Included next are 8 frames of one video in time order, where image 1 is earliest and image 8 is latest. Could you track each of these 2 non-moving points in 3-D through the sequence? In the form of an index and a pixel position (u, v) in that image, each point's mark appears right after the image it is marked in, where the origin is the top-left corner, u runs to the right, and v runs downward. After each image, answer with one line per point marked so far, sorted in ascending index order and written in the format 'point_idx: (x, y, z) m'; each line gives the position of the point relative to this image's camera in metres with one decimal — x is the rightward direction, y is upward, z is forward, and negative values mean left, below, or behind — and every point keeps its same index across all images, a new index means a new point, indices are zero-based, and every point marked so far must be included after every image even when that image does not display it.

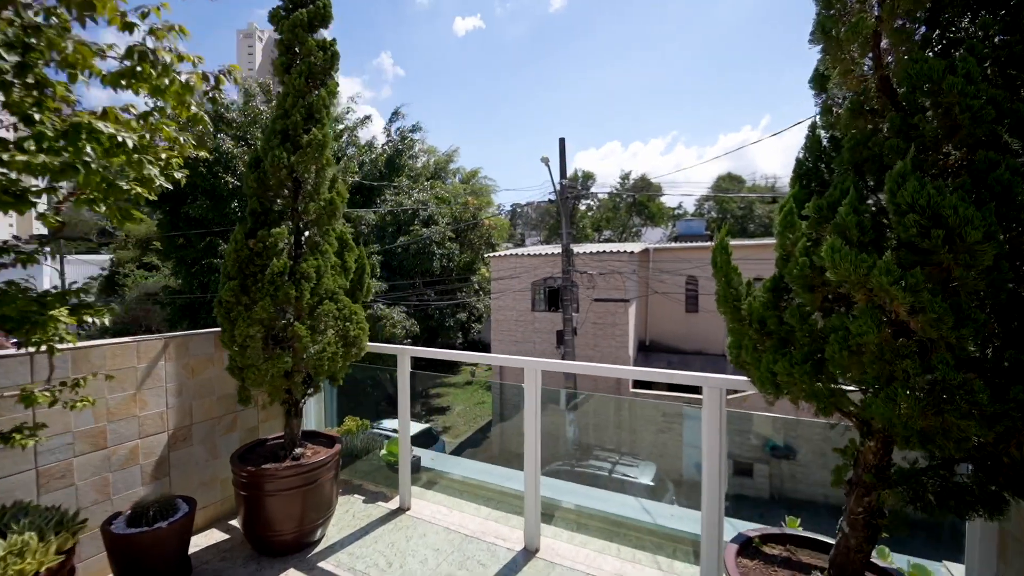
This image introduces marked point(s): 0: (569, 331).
0: (+1.2, -0.9, +8.9) m
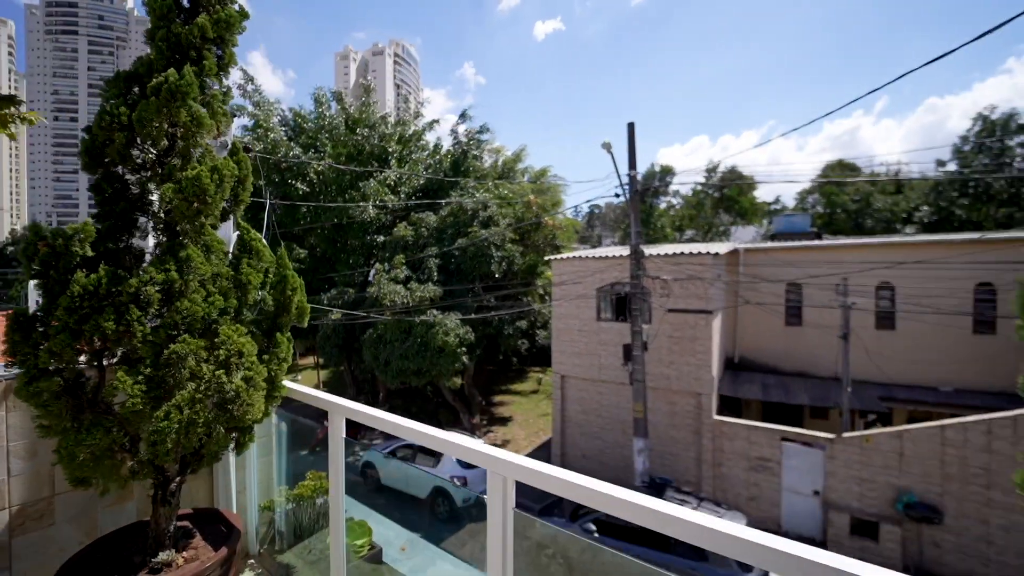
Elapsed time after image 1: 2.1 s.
0: (+2.1, -1.0, +7.5) m
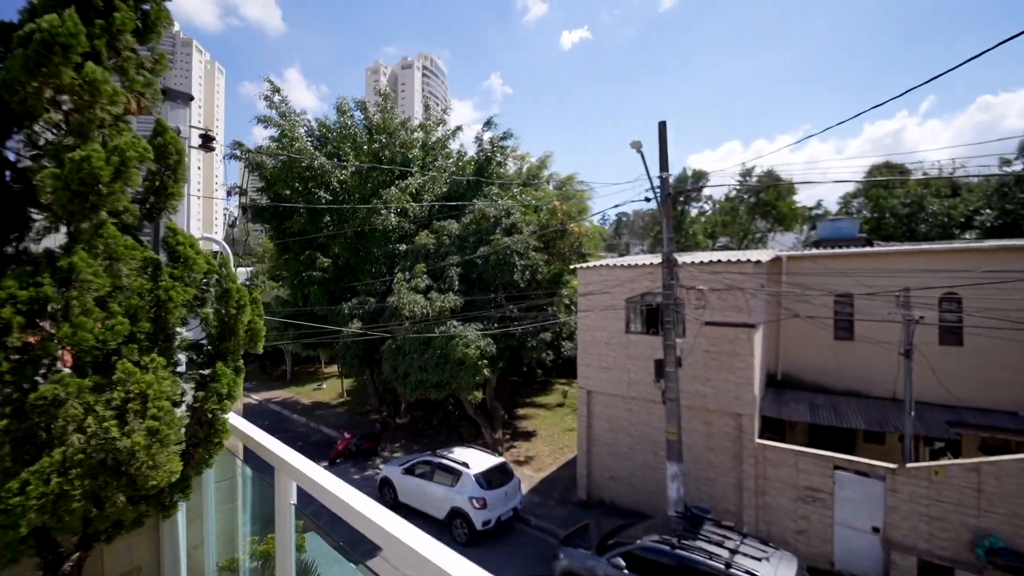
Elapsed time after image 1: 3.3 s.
0: (+2.5, -1.2, +6.9) m
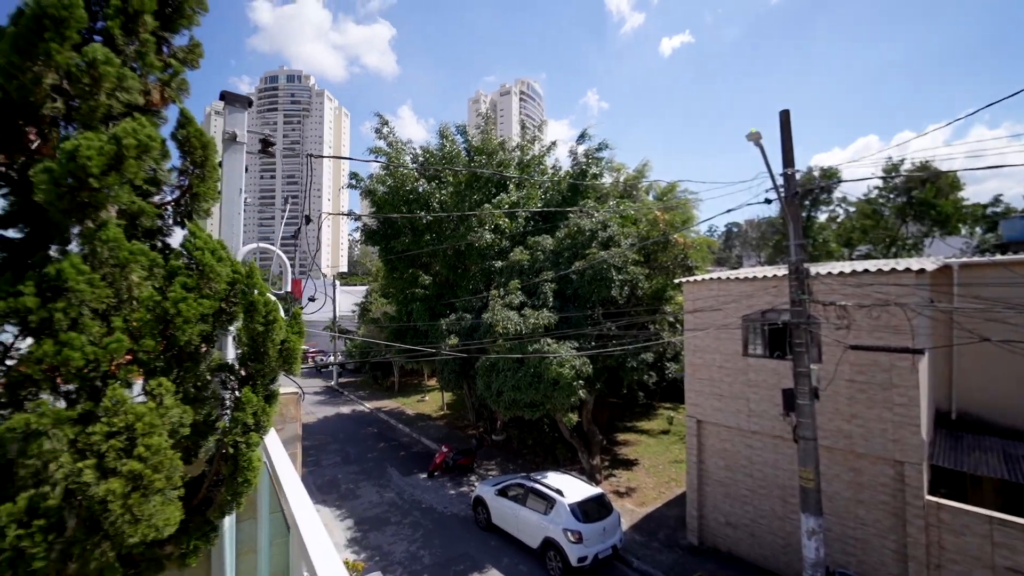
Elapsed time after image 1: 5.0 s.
0: (+3.8, -1.4, +5.7) m
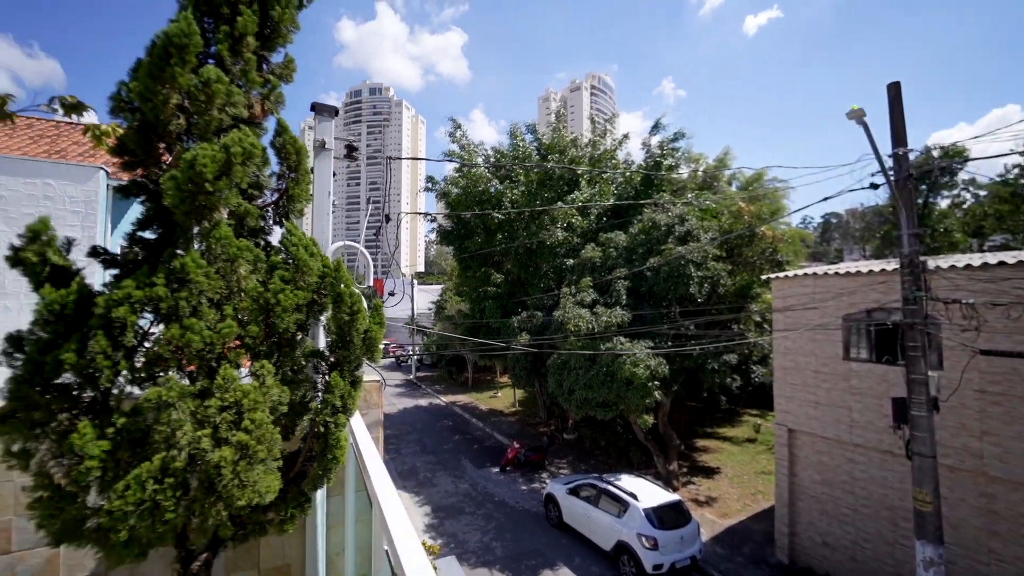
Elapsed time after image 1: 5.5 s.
0: (+4.7, -1.3, +5.0) m
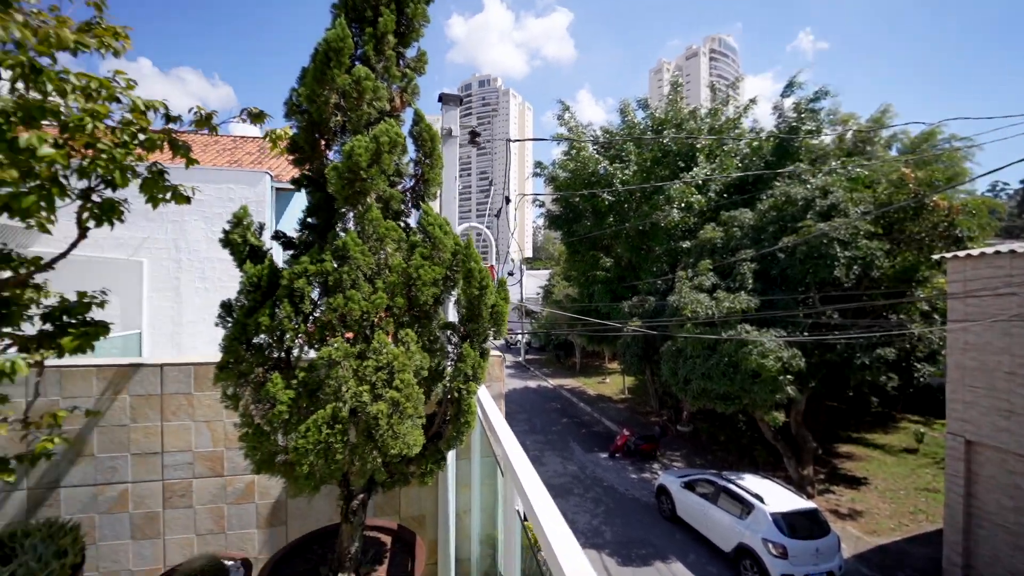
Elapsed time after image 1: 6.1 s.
0: (+5.8, -1.1, +3.8) m
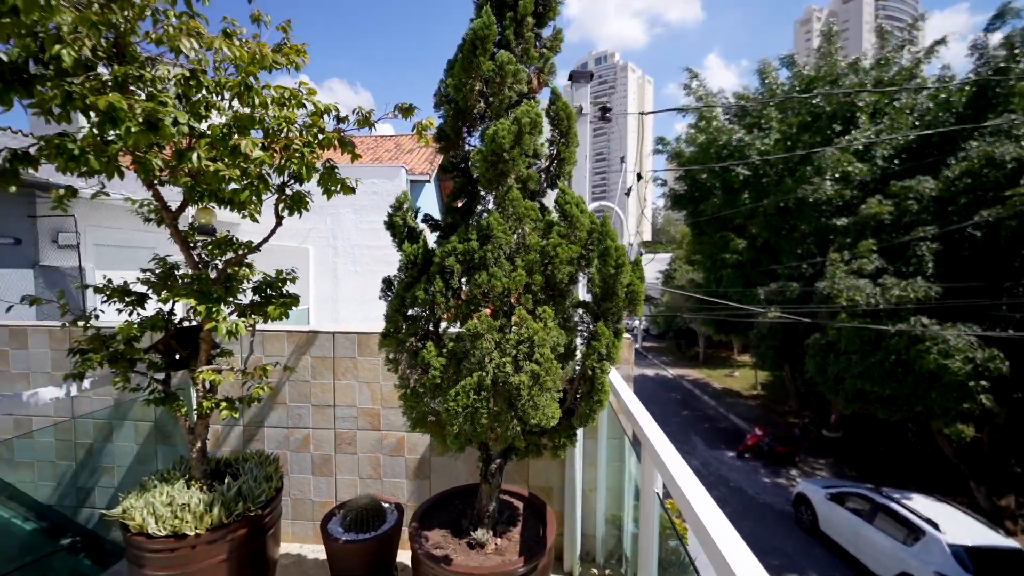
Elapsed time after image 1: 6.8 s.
0: (+6.7, -1.1, +2.2) m
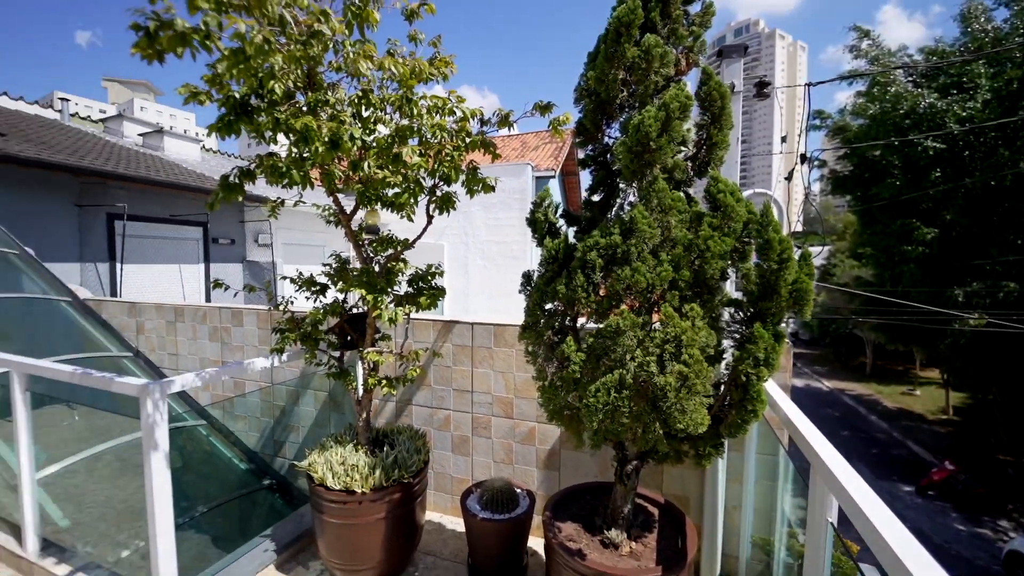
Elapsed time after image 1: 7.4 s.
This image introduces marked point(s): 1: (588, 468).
0: (+7.0, -1.2, +0.3) m
1: (+0.4, -1.1, +2.6) m
